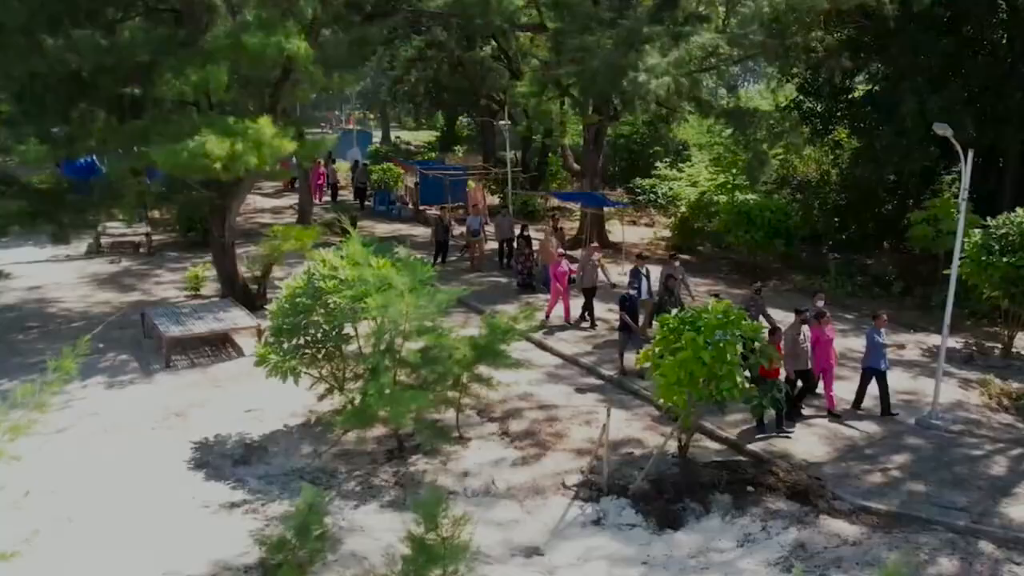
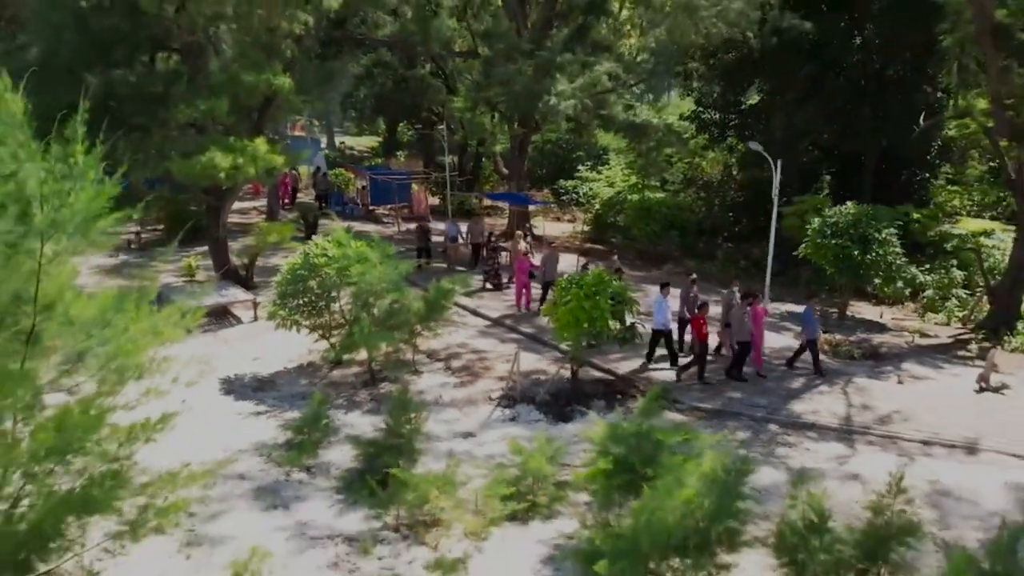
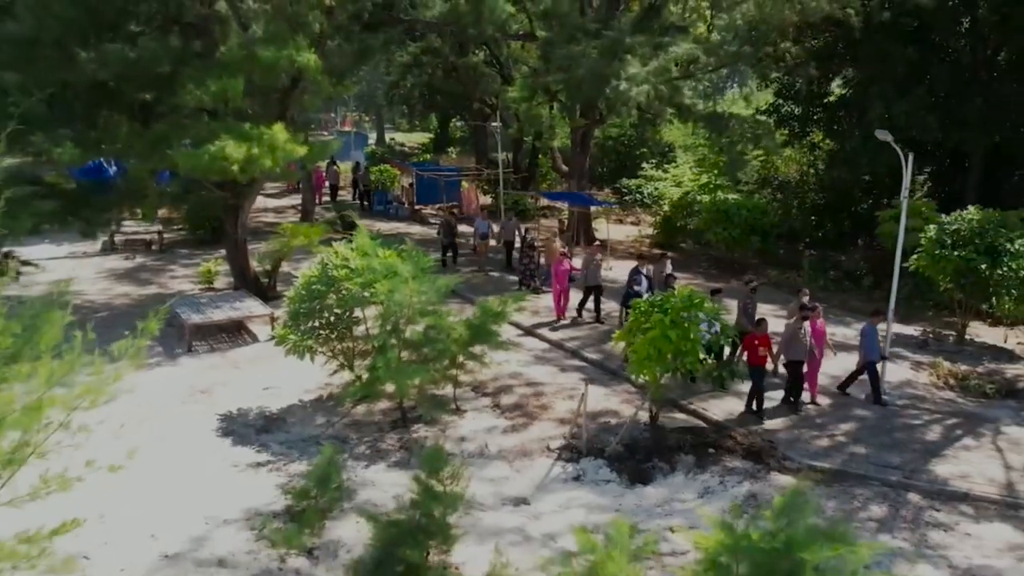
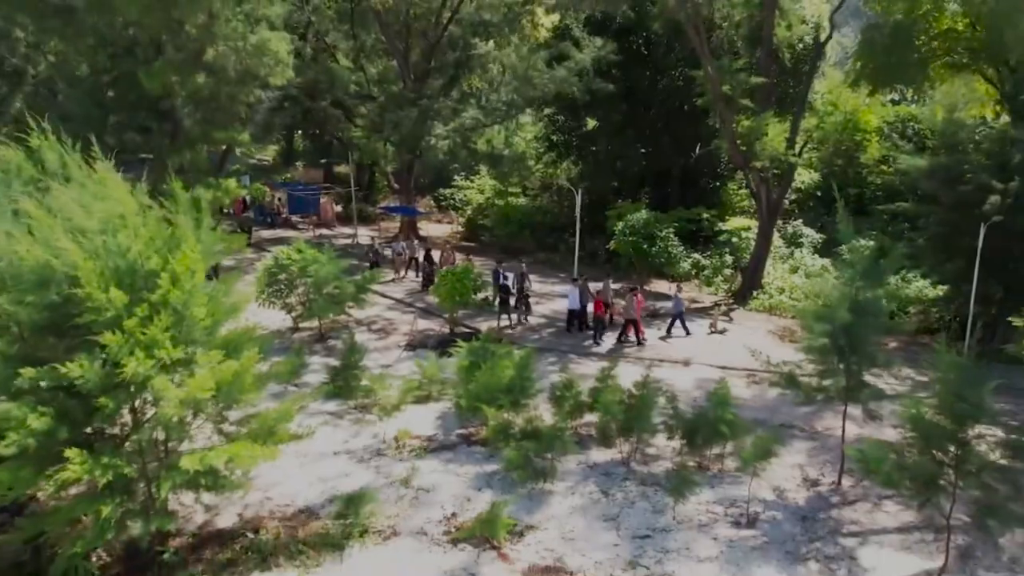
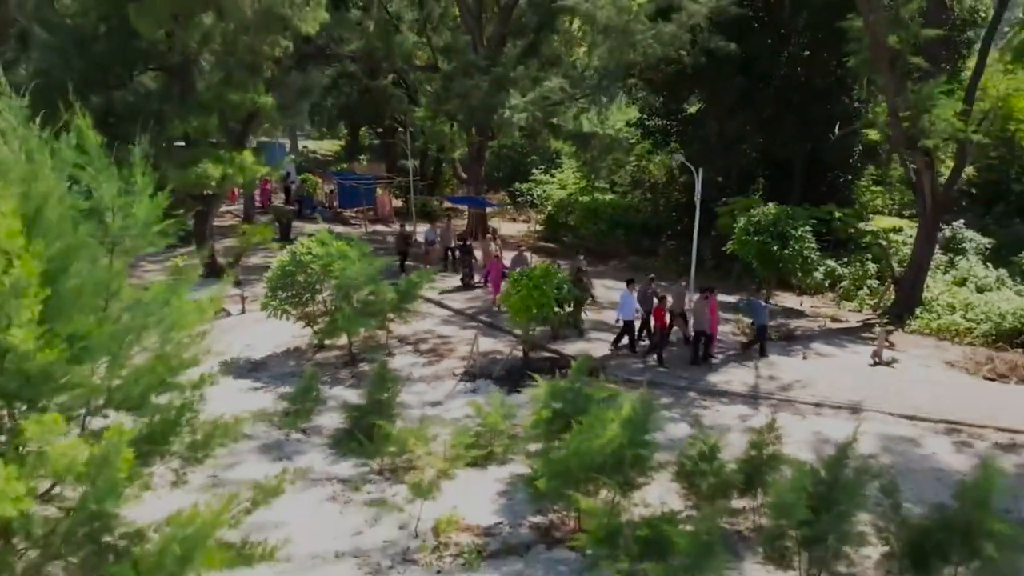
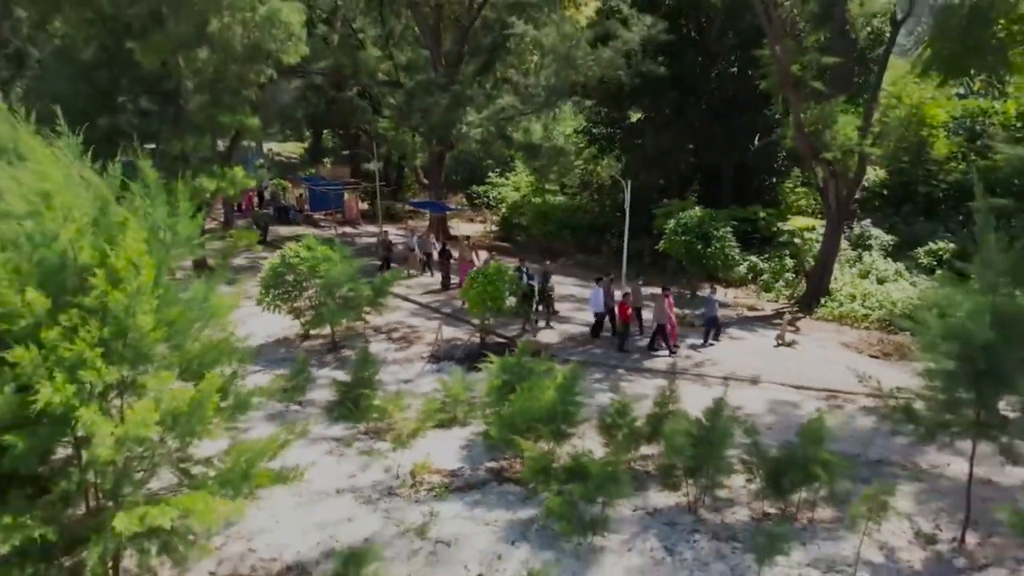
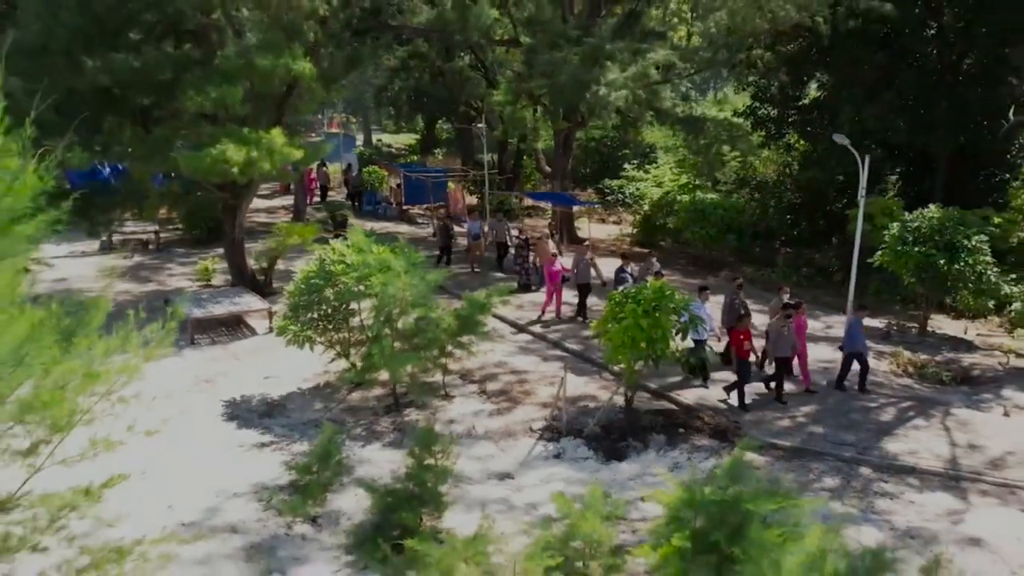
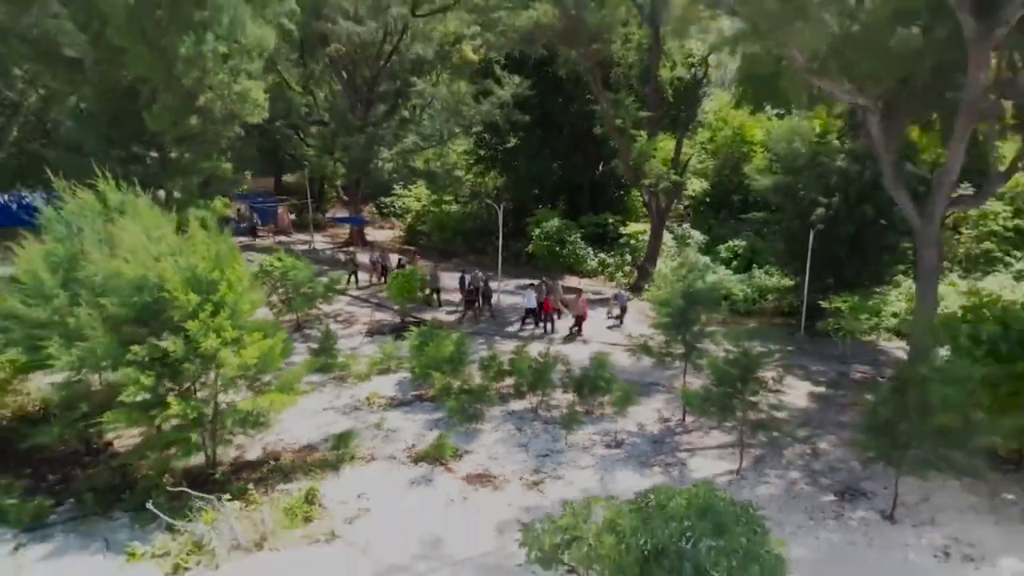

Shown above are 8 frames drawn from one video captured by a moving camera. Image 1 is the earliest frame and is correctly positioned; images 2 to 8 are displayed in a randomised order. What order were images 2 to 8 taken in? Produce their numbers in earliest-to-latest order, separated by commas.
3, 7, 2, 5, 6, 4, 8
